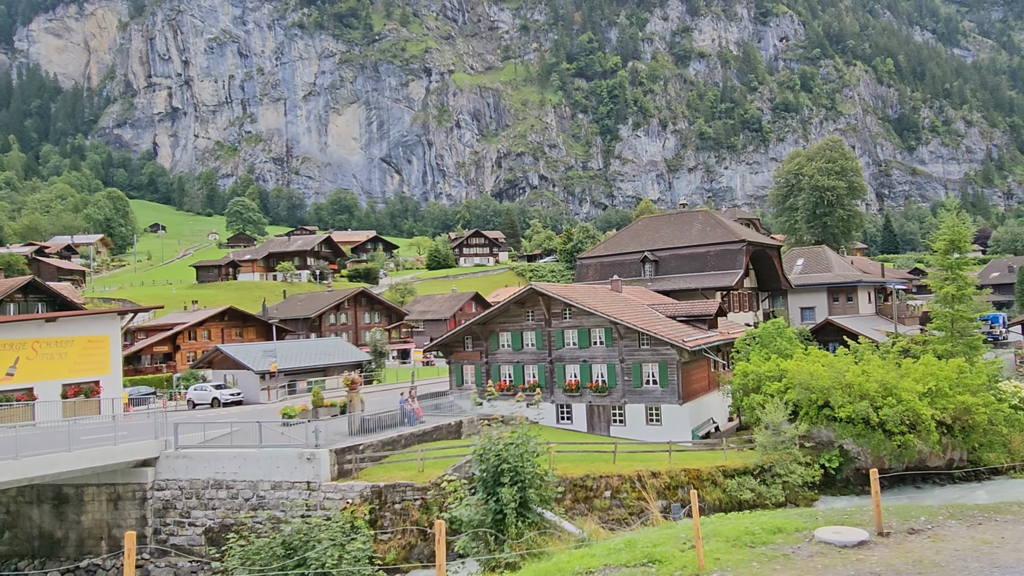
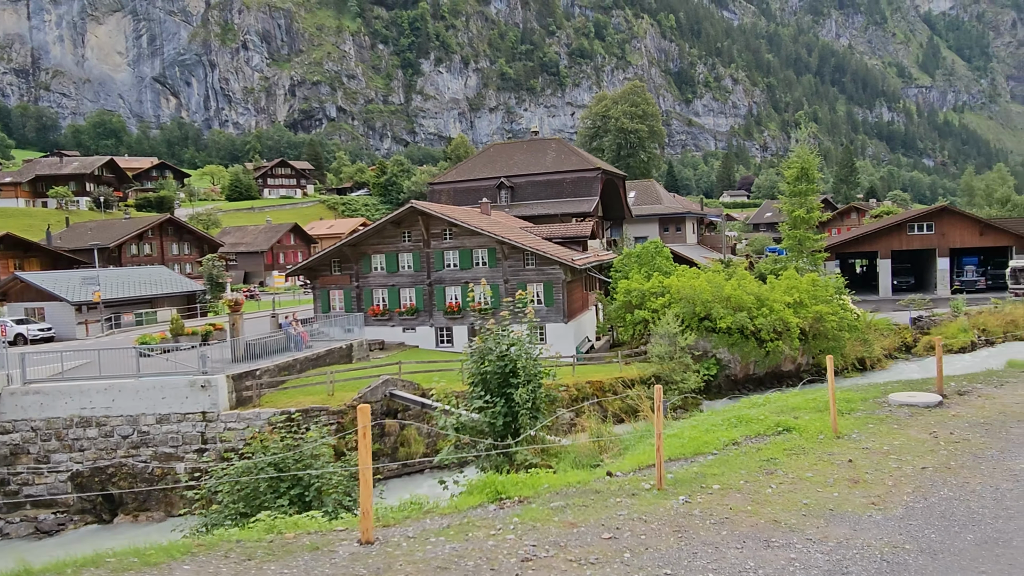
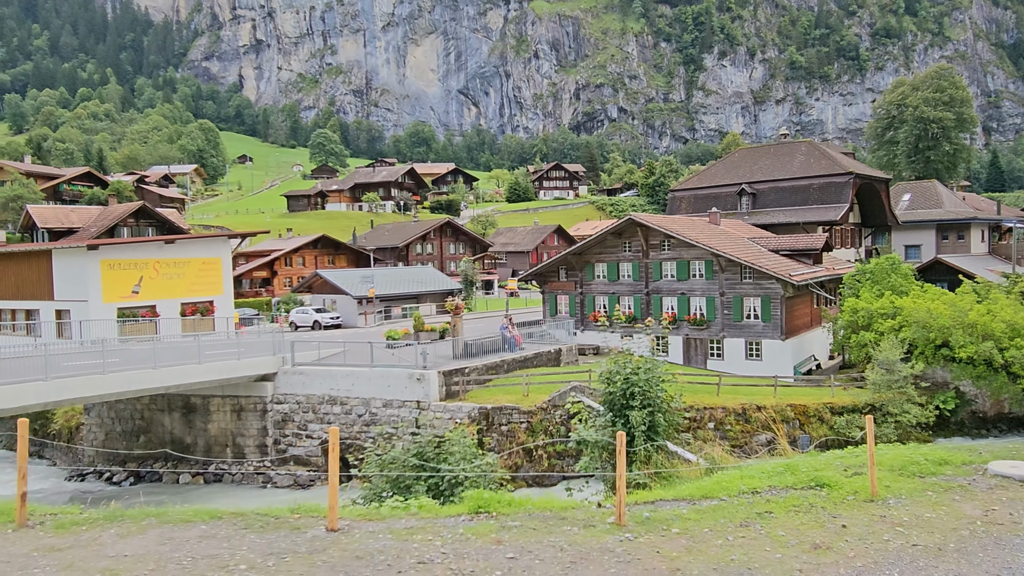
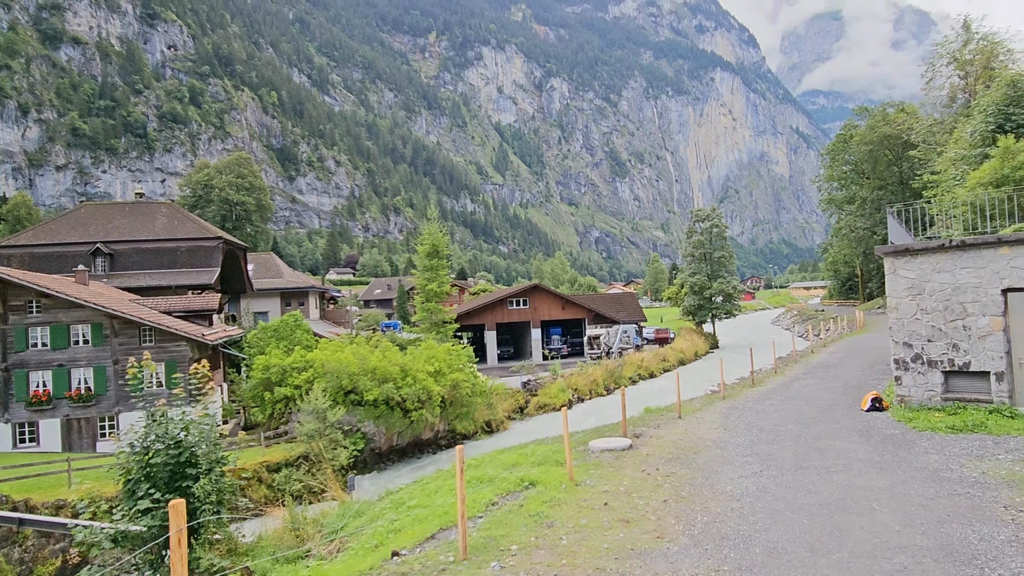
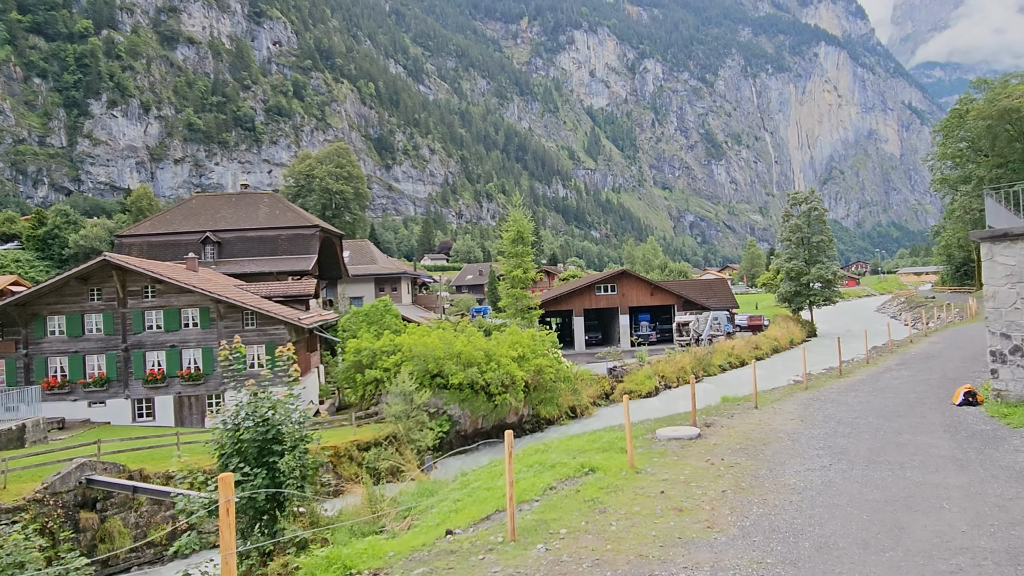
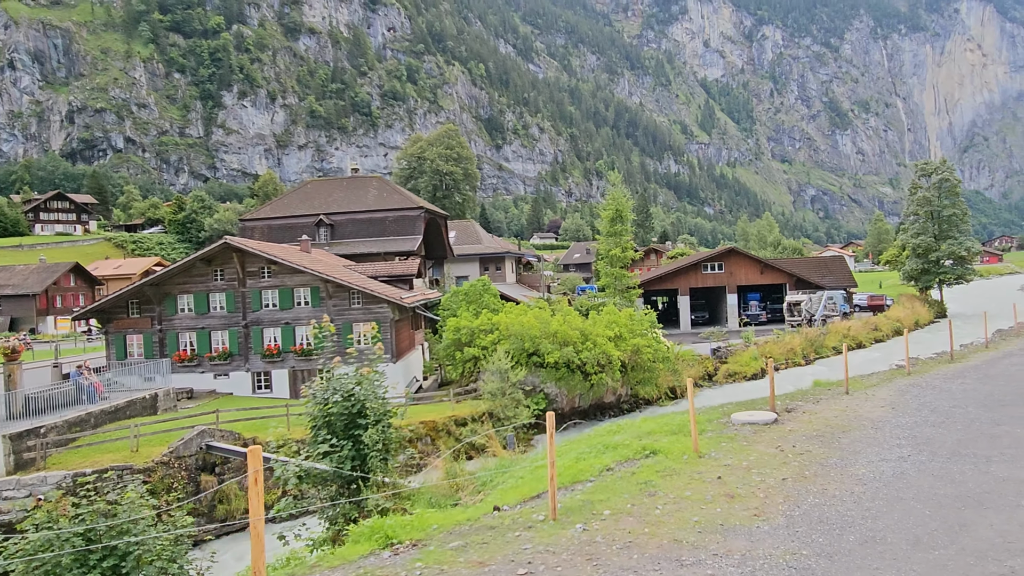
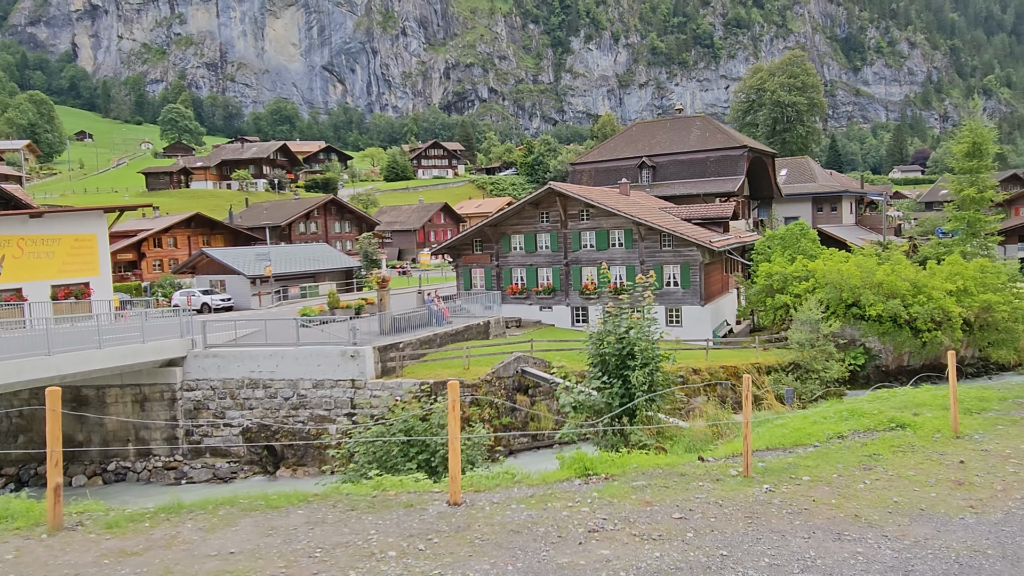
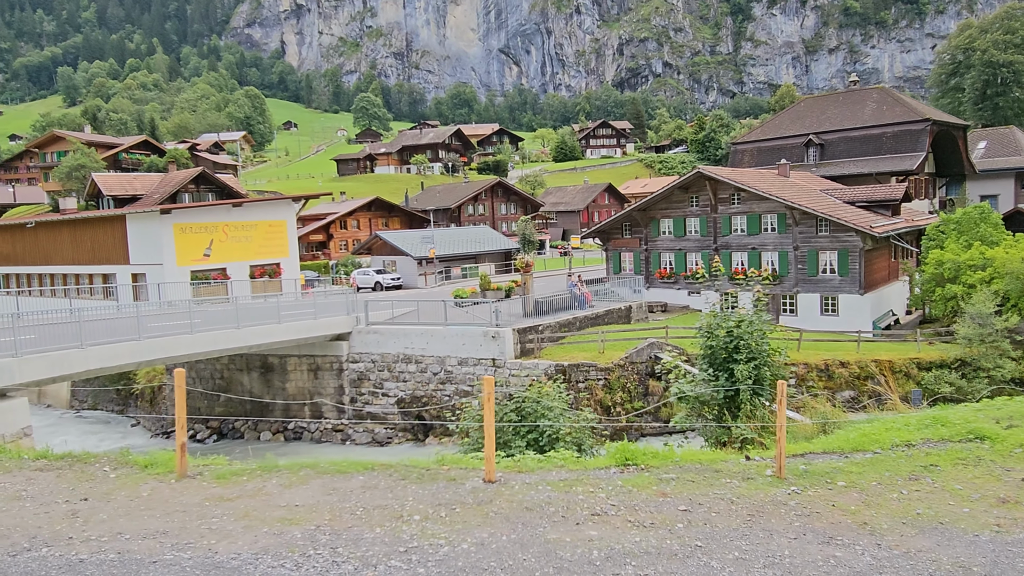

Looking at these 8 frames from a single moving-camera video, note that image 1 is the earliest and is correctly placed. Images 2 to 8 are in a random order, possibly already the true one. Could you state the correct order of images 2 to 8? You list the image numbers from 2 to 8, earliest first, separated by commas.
3, 8, 7, 2, 6, 5, 4
